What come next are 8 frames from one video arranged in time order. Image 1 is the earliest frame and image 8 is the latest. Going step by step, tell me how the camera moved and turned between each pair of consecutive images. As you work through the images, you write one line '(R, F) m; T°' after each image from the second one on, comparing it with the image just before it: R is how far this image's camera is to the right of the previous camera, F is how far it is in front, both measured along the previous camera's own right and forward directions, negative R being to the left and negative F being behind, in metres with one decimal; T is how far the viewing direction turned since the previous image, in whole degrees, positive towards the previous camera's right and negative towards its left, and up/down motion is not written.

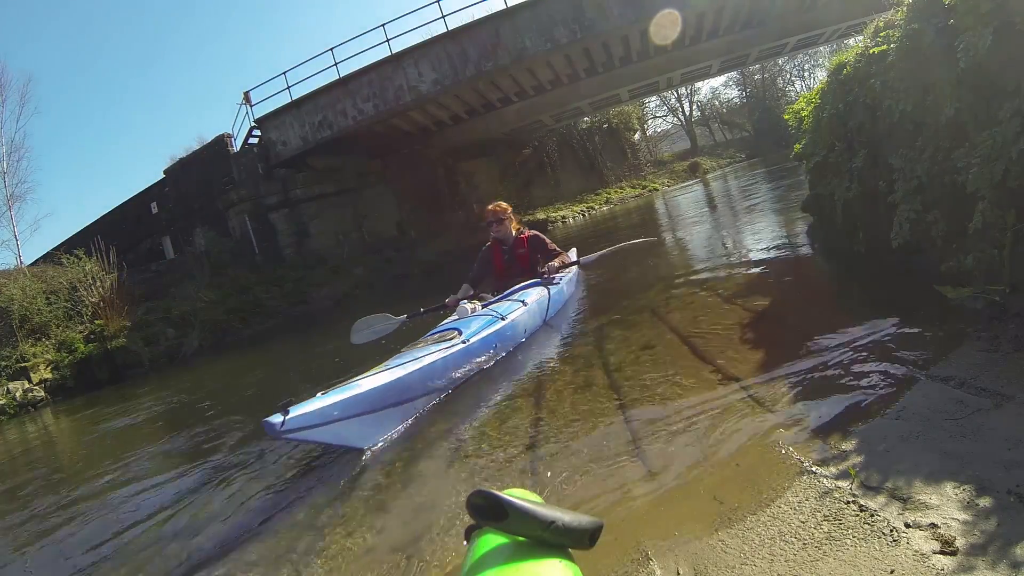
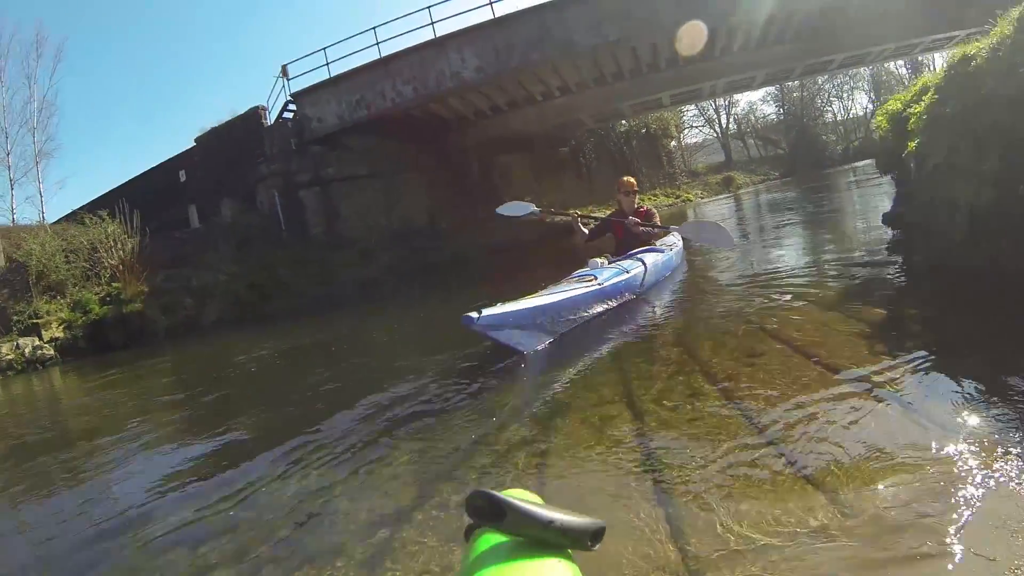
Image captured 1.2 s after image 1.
(-0.3, +0.2) m; -1°
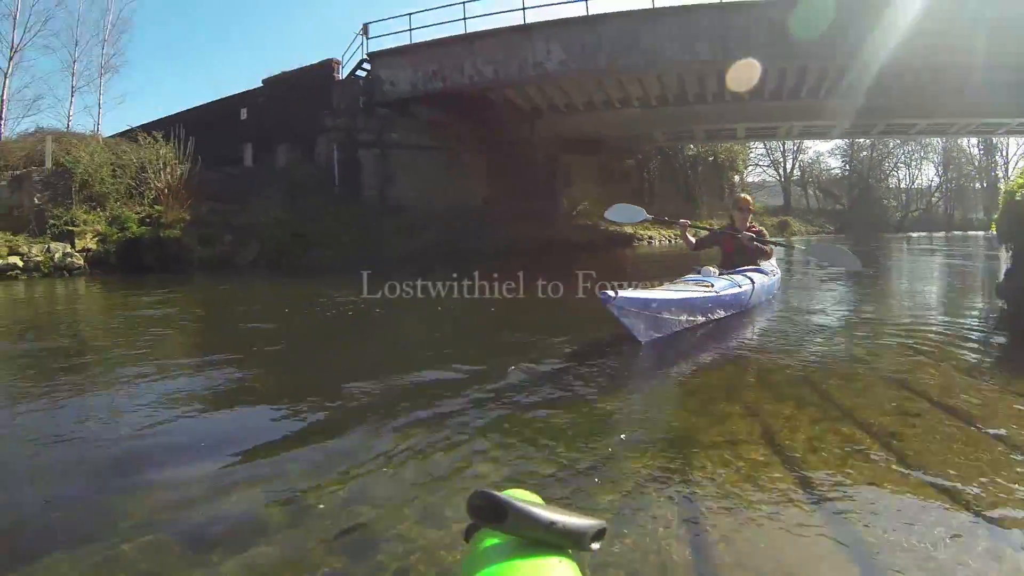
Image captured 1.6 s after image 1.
(-0.5, +0.3) m; -1°
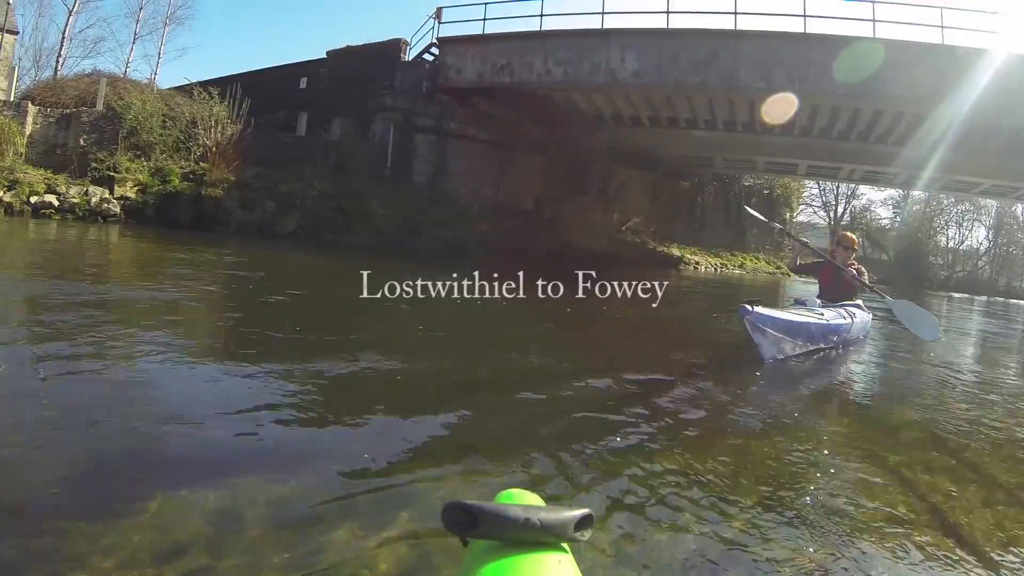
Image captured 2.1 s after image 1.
(-0.5, +0.3) m; -1°
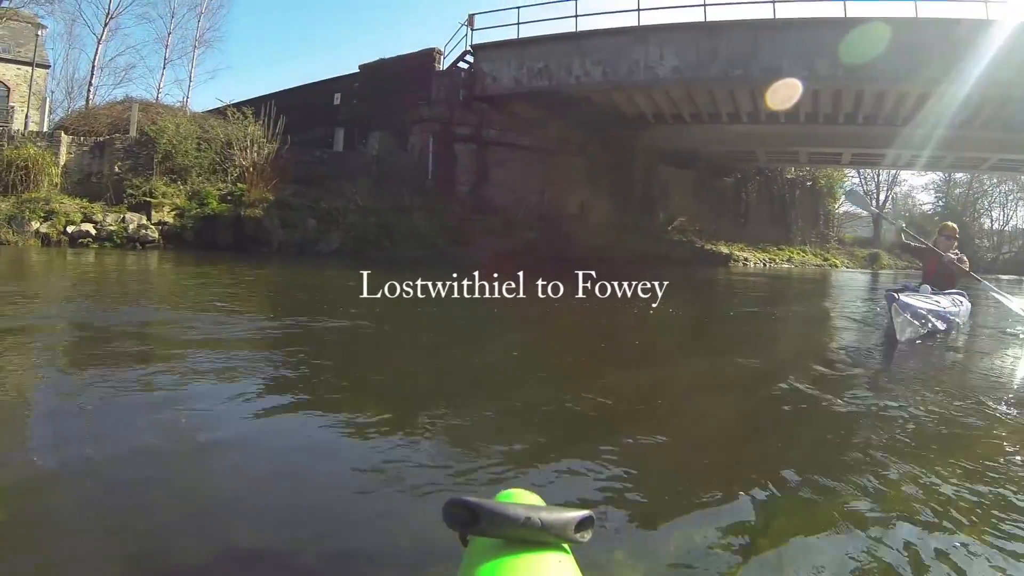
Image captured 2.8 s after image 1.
(-0.6, +0.2) m; -1°
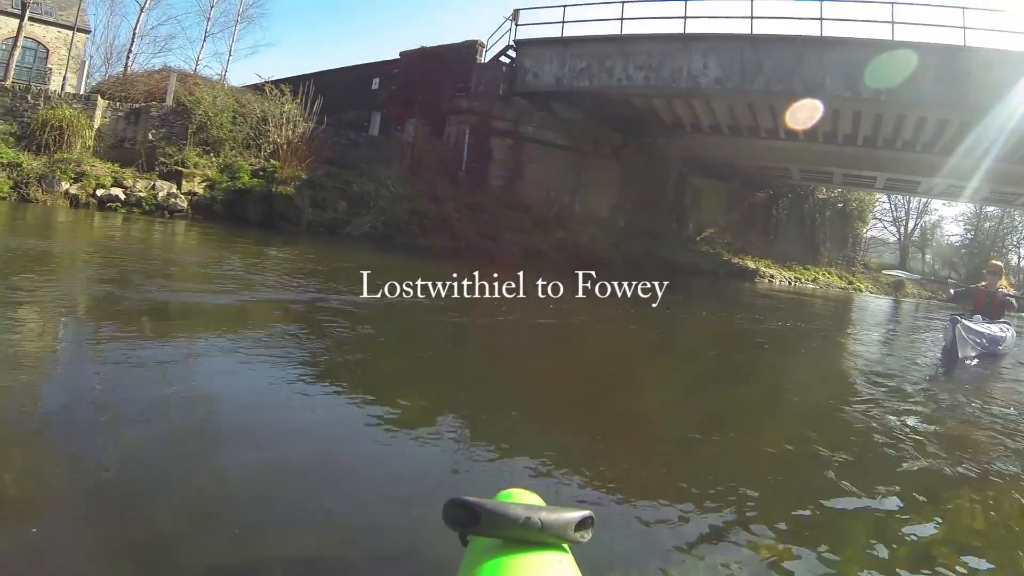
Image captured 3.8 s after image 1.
(-0.3, 0.0) m; -1°
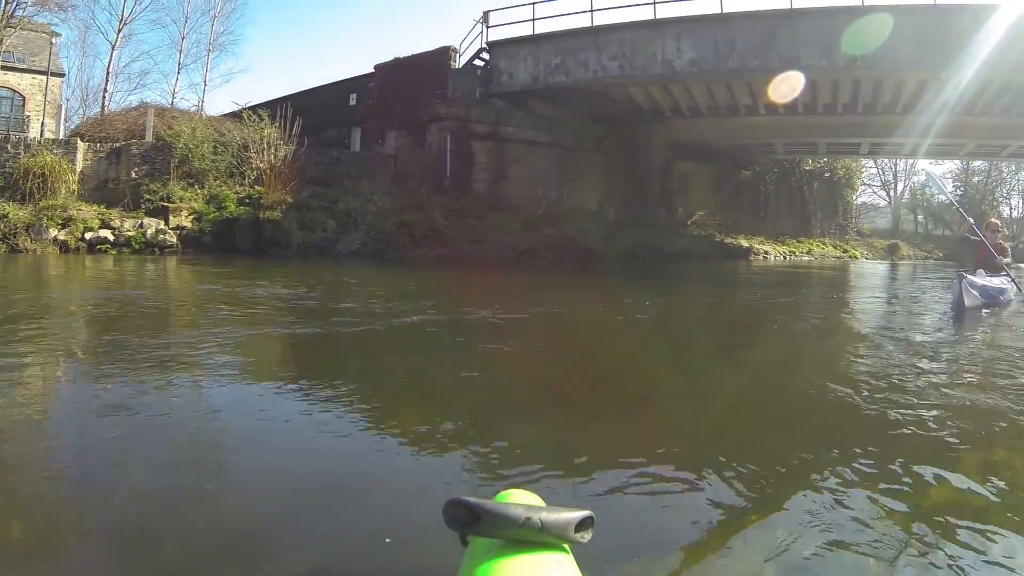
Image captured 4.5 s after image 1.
(+0.1, 0.0) m; 0°
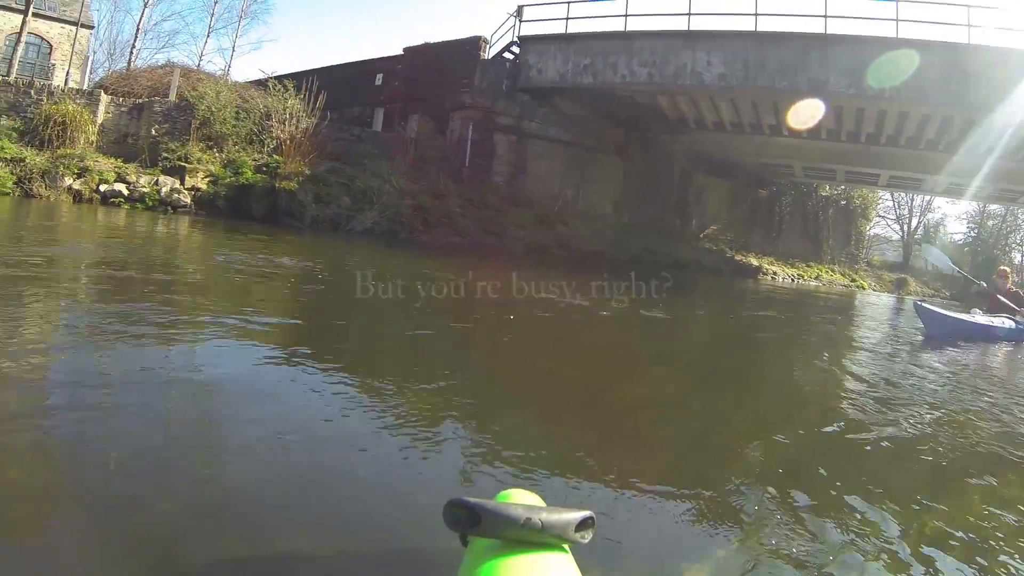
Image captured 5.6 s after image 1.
(-0.1, 0.0) m; 0°
